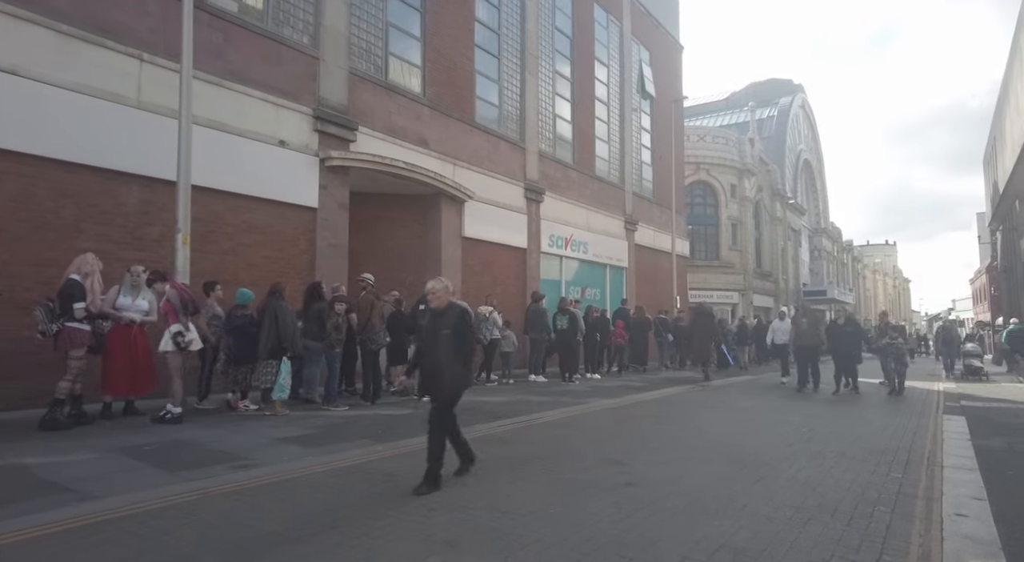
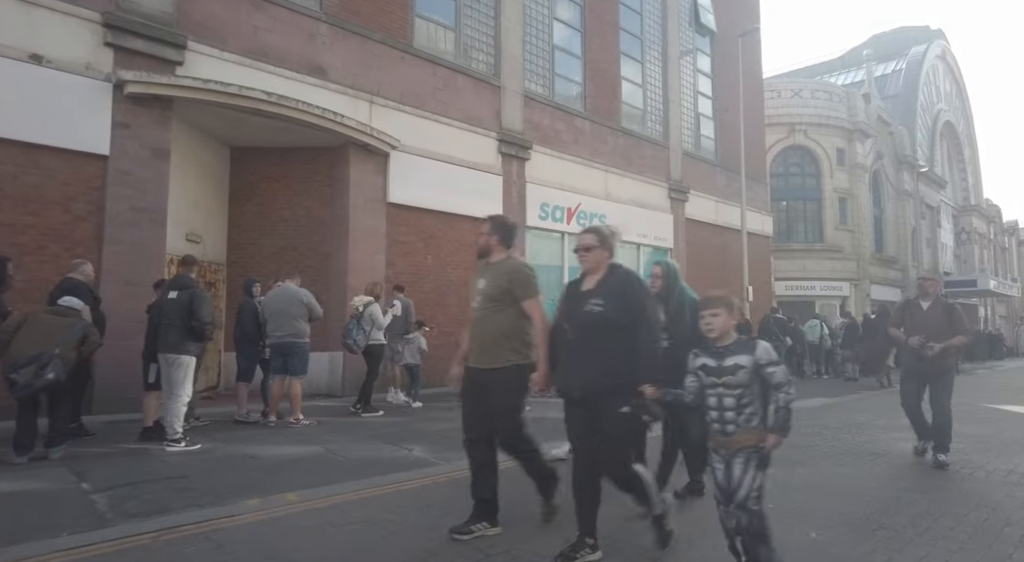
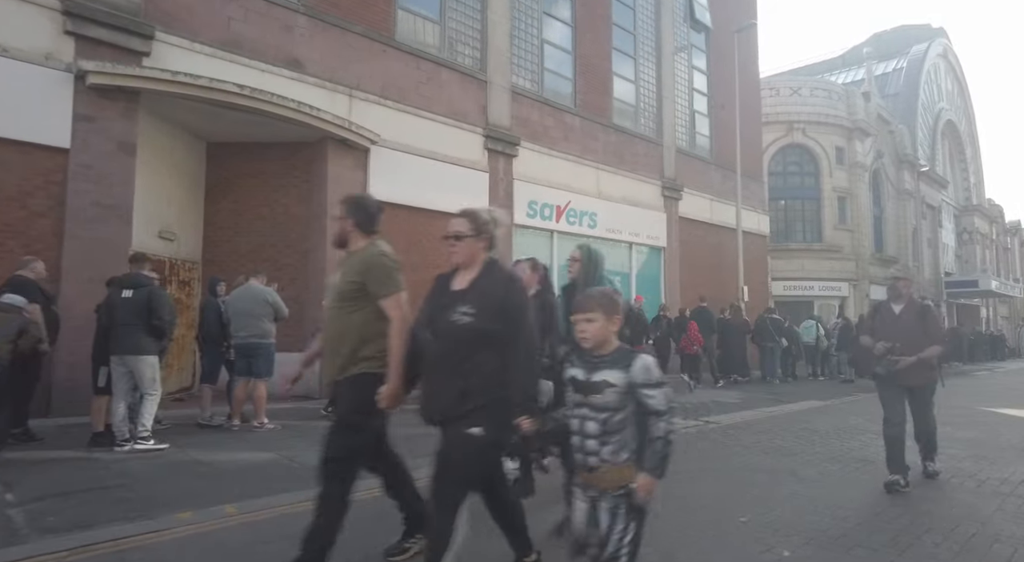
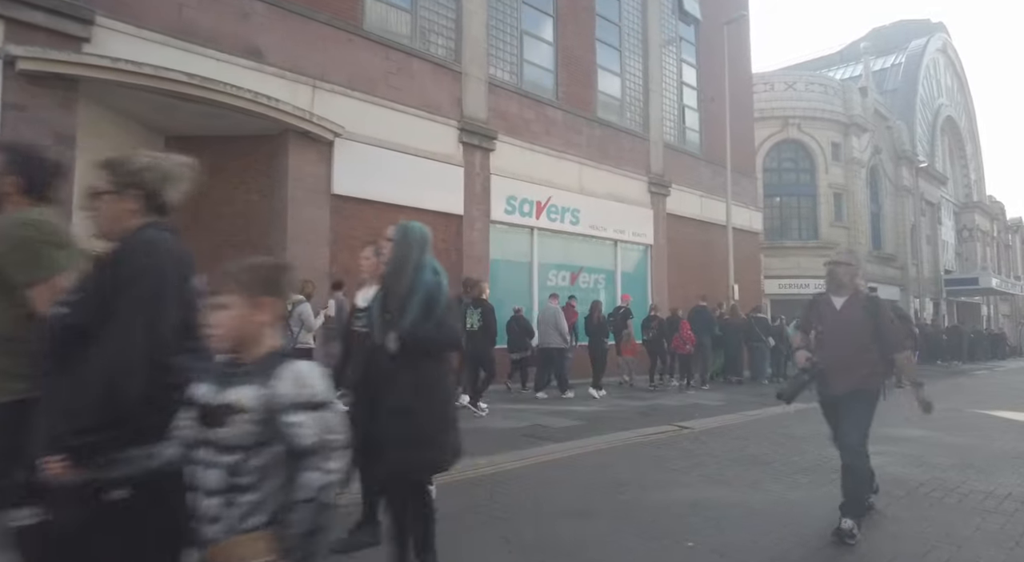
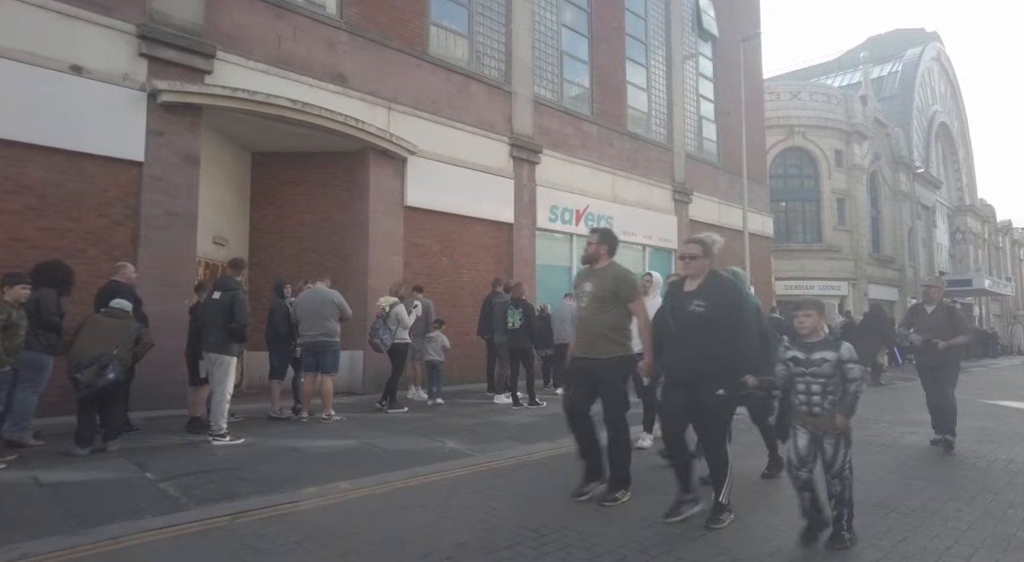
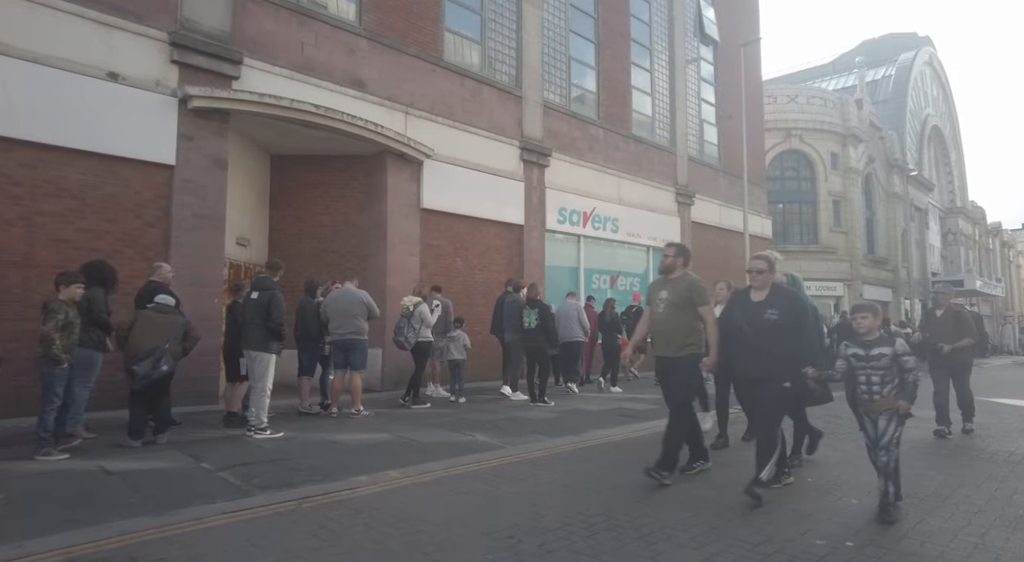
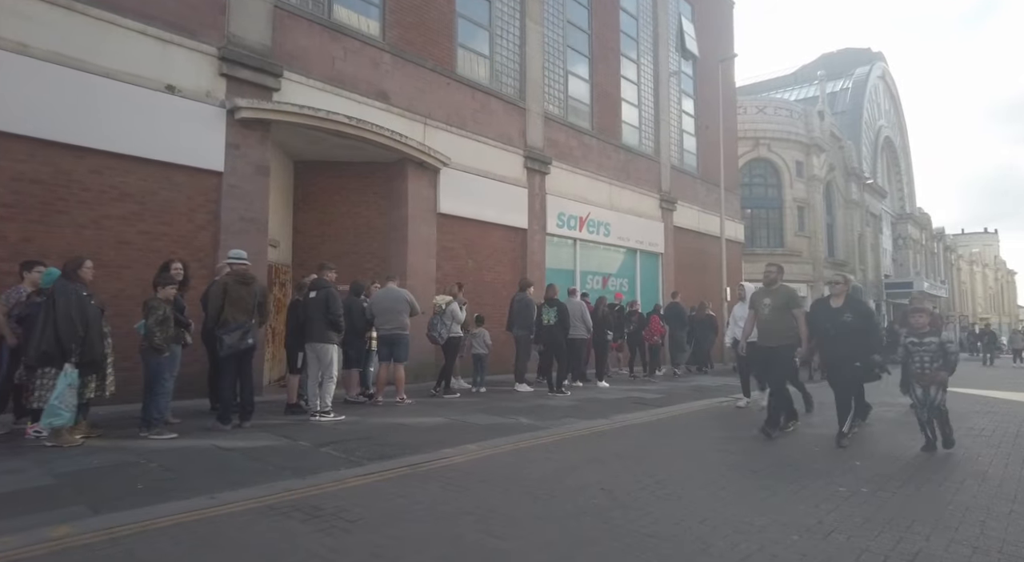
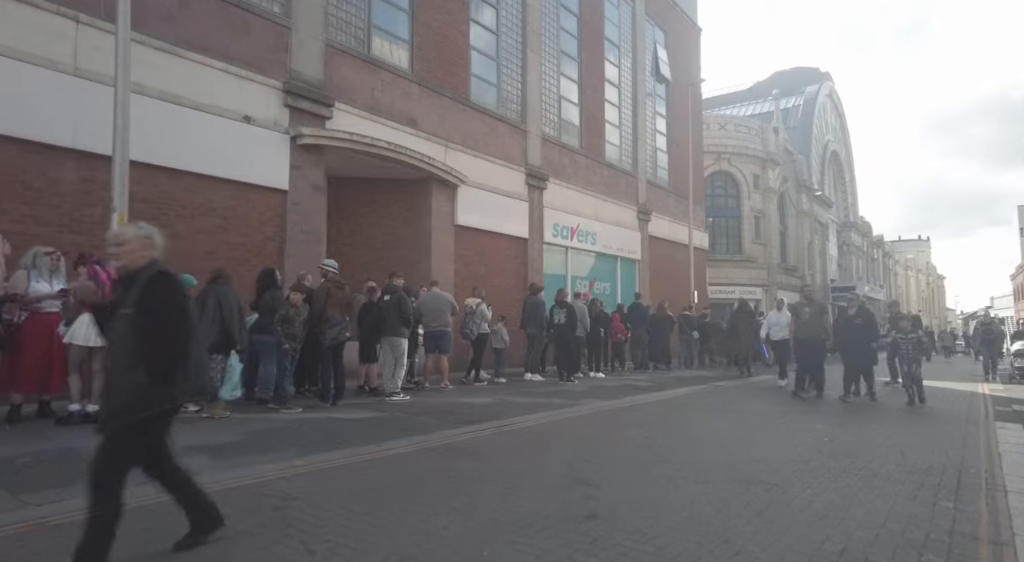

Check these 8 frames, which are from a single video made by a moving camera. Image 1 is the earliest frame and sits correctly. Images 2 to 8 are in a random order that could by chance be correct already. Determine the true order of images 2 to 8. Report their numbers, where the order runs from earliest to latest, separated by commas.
8, 7, 6, 5, 2, 3, 4
